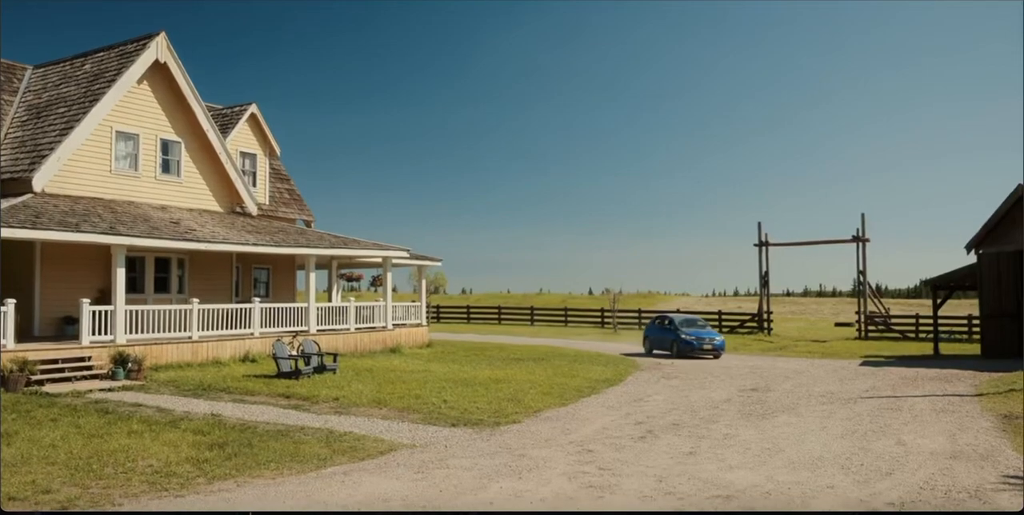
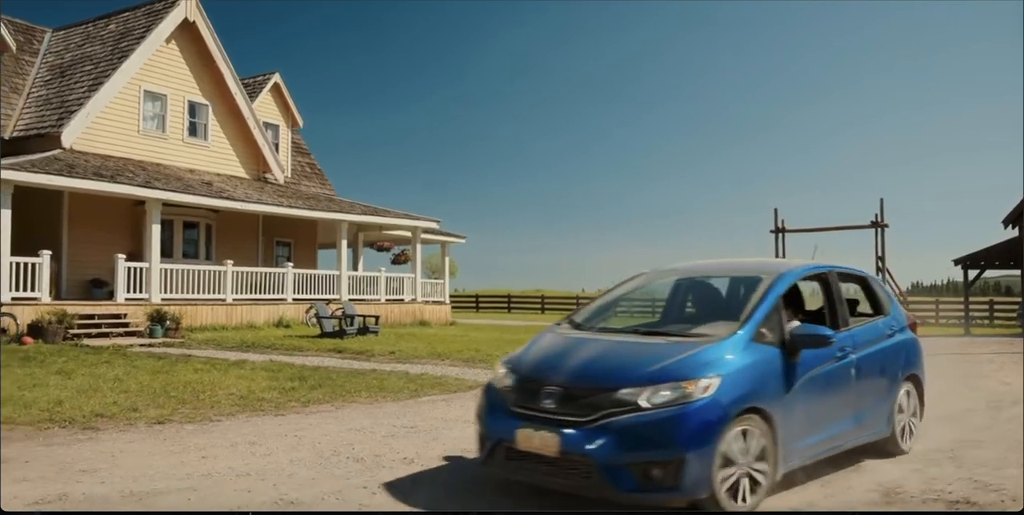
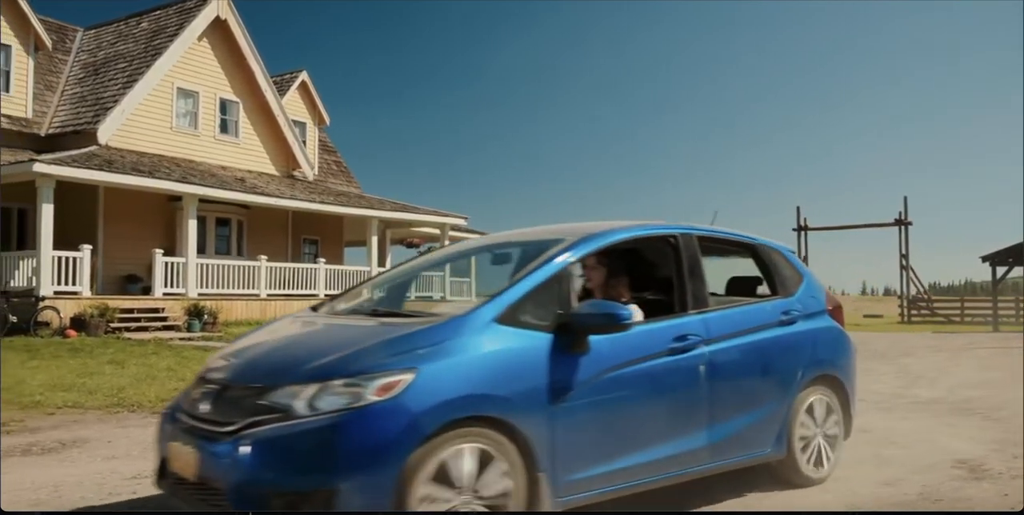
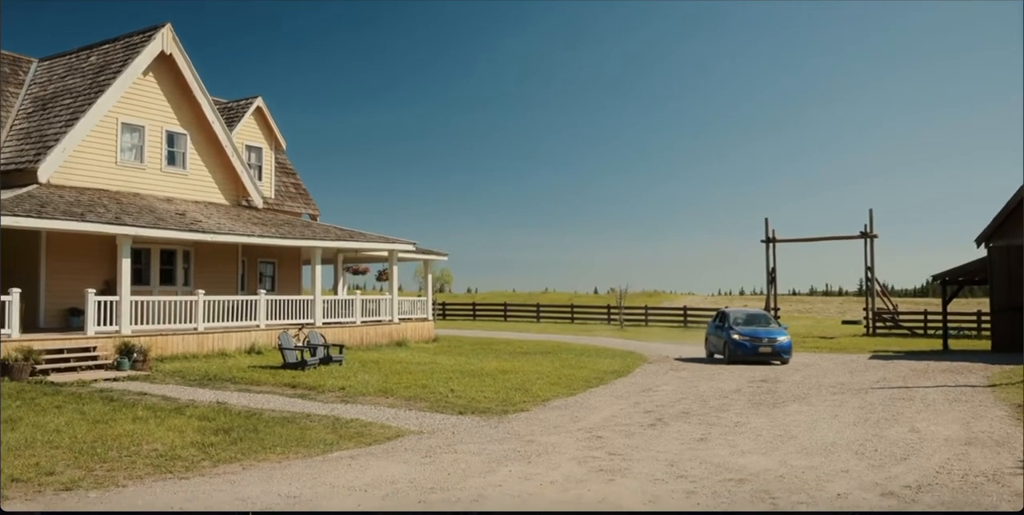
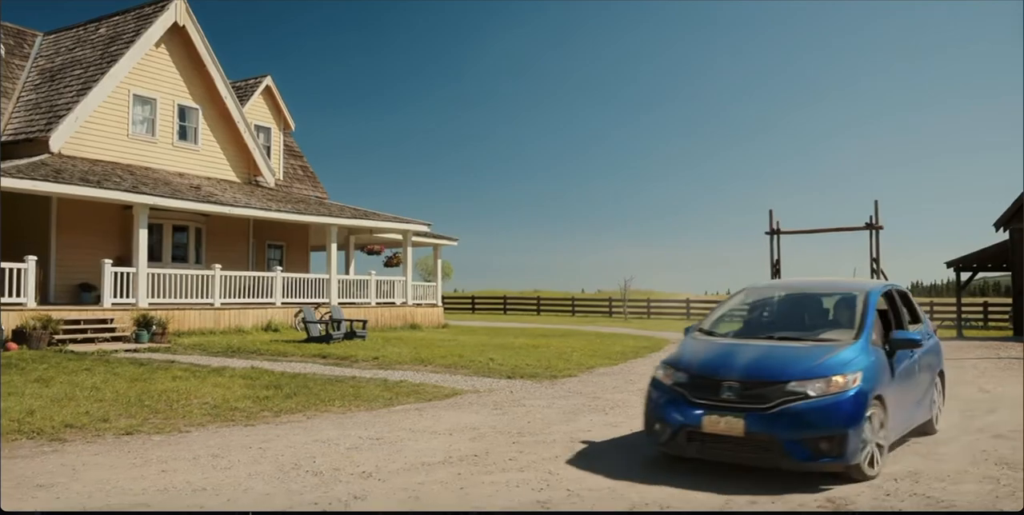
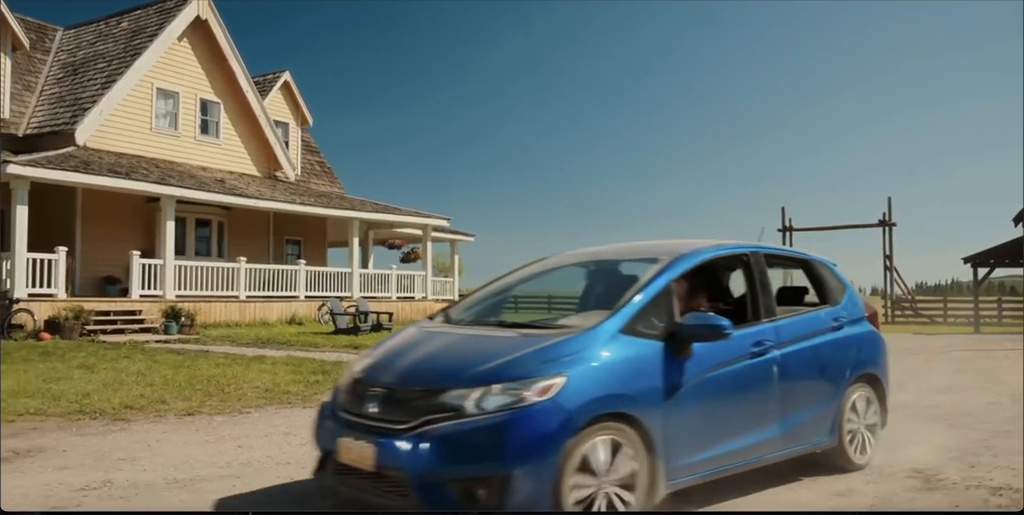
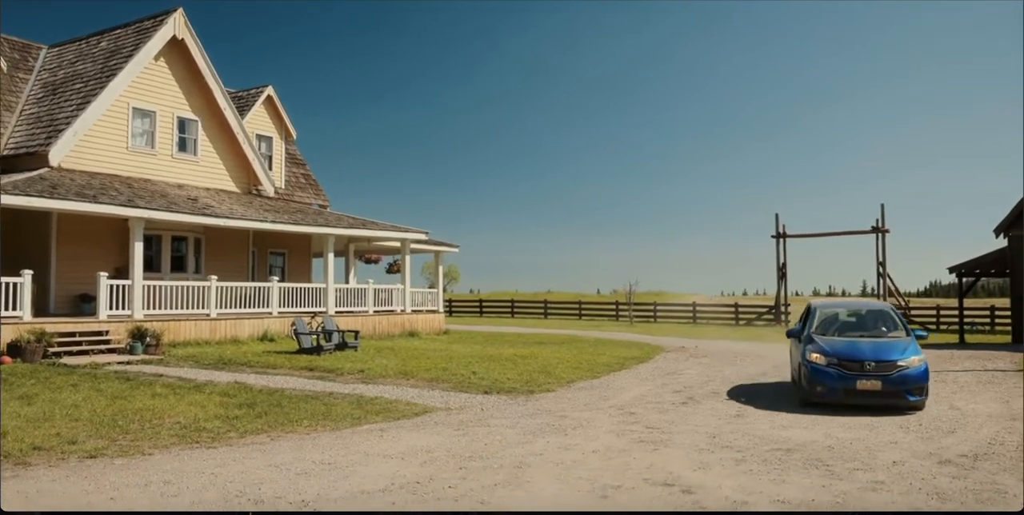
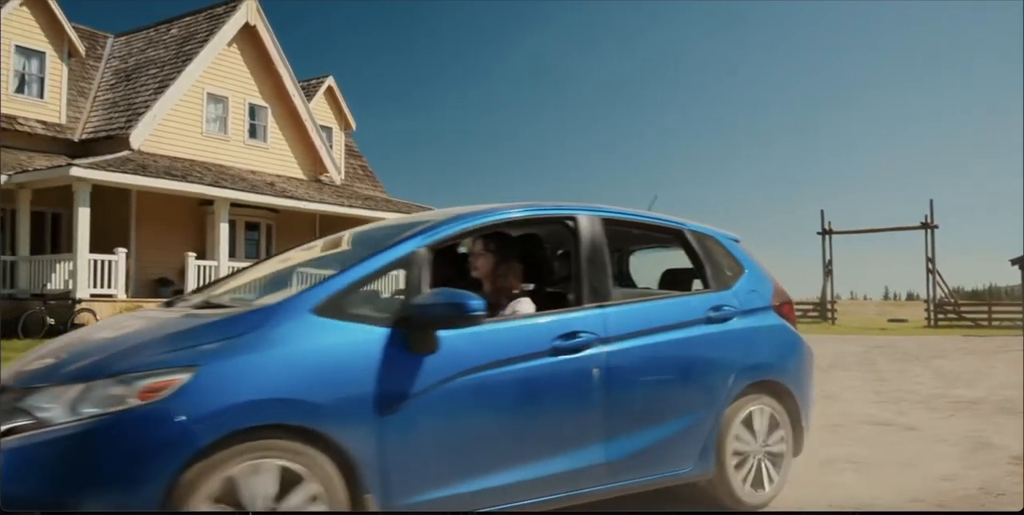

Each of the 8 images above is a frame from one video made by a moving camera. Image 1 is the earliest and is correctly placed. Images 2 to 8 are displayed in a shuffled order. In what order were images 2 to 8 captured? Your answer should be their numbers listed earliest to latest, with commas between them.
4, 7, 5, 2, 6, 3, 8
